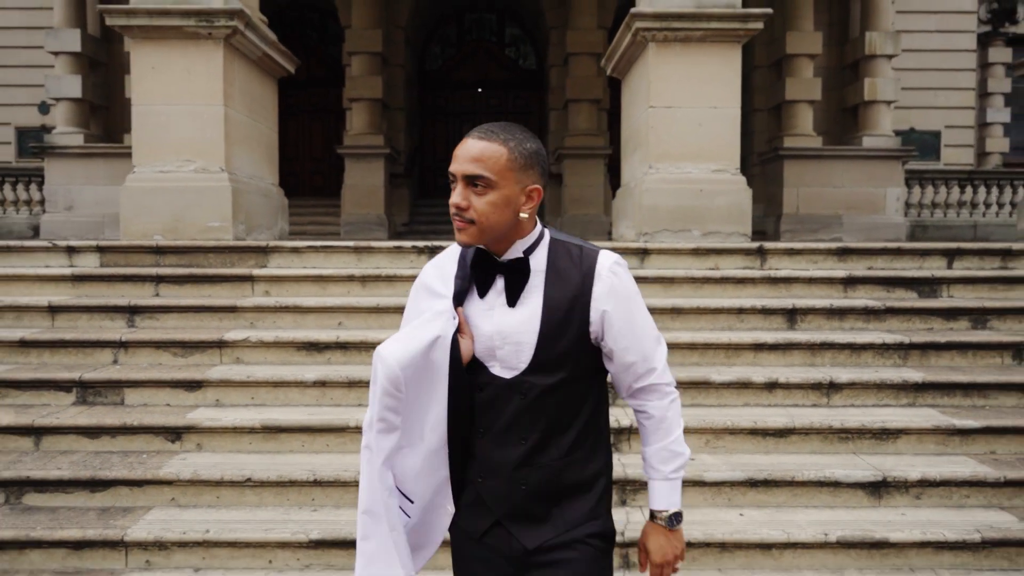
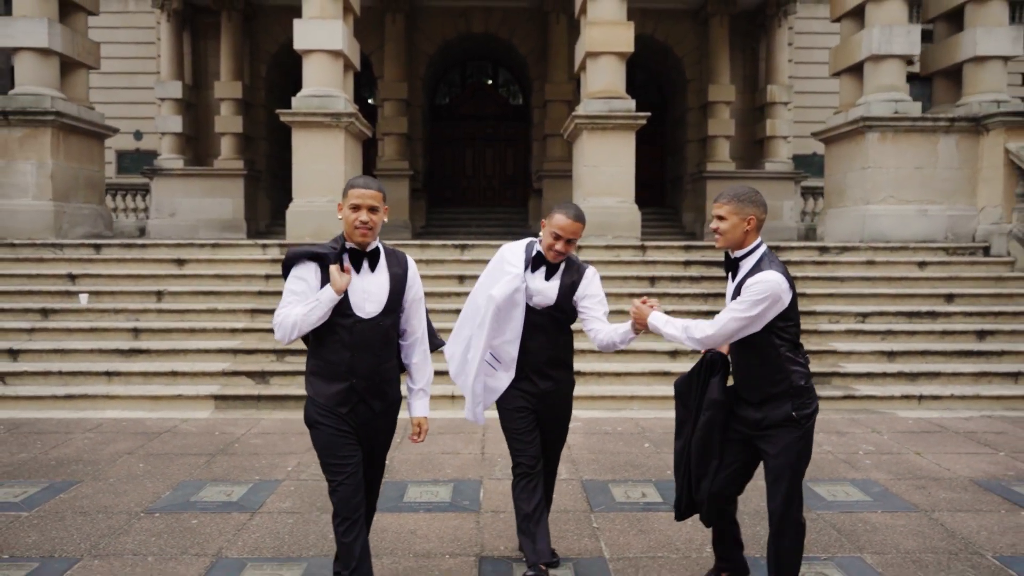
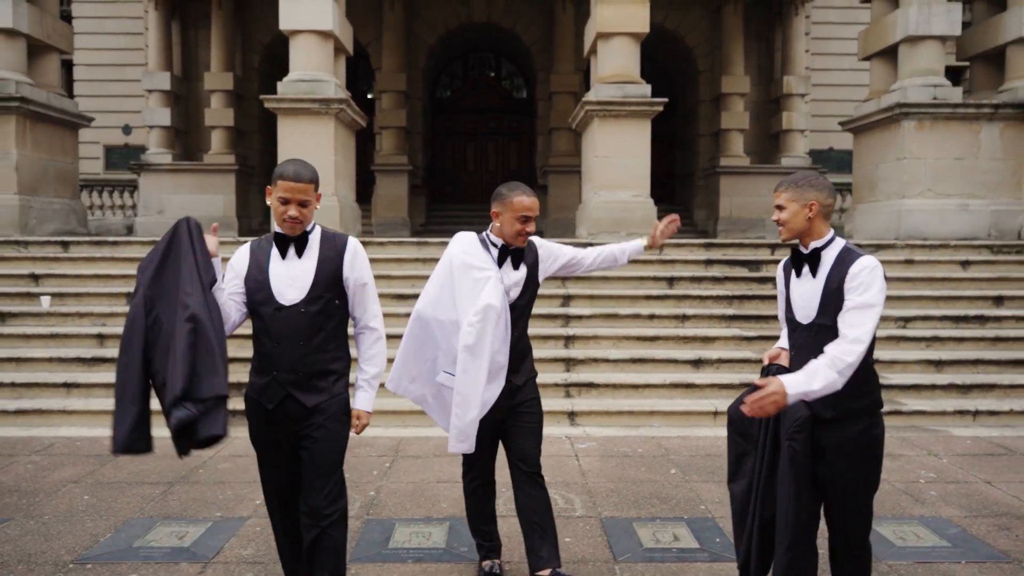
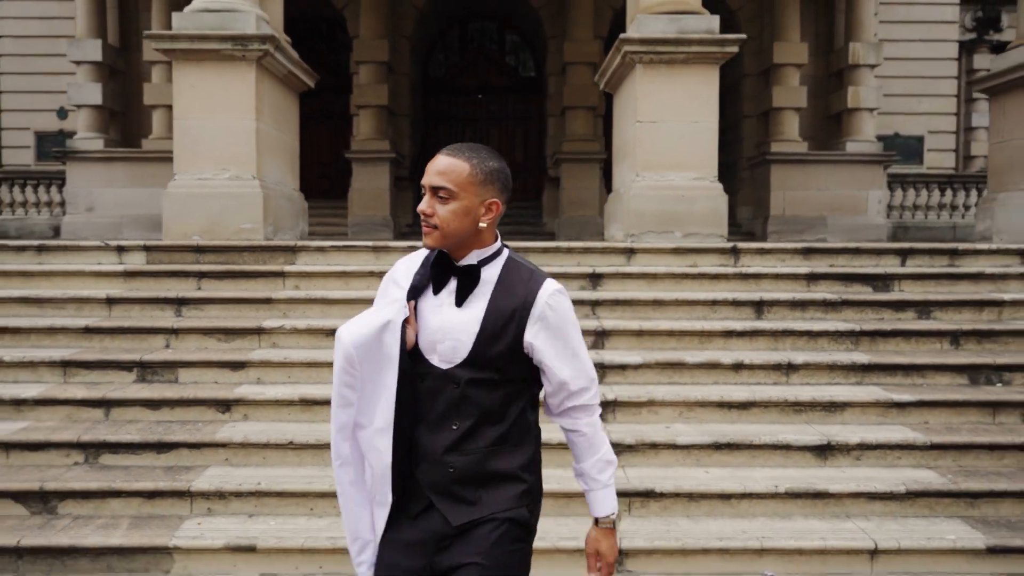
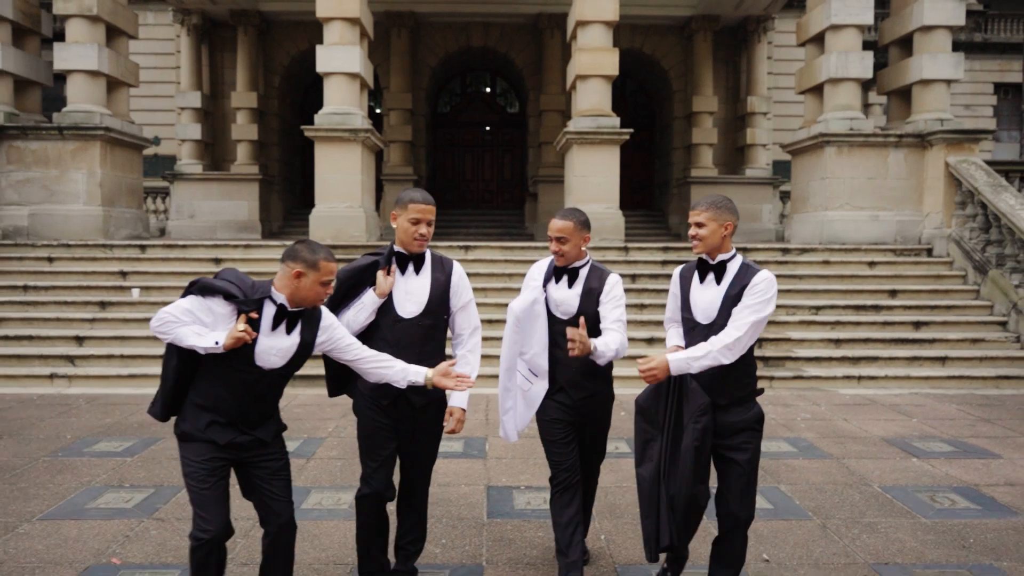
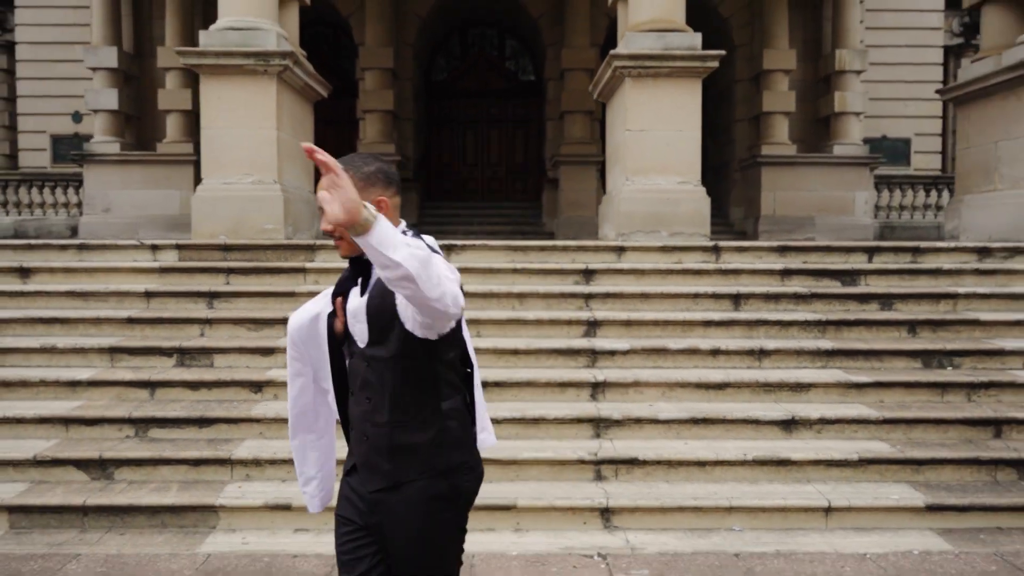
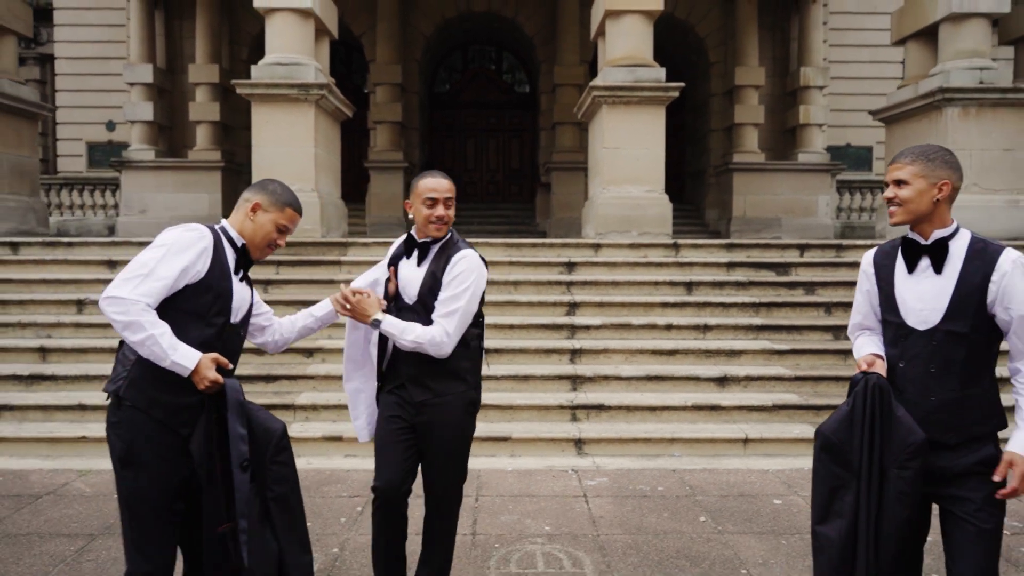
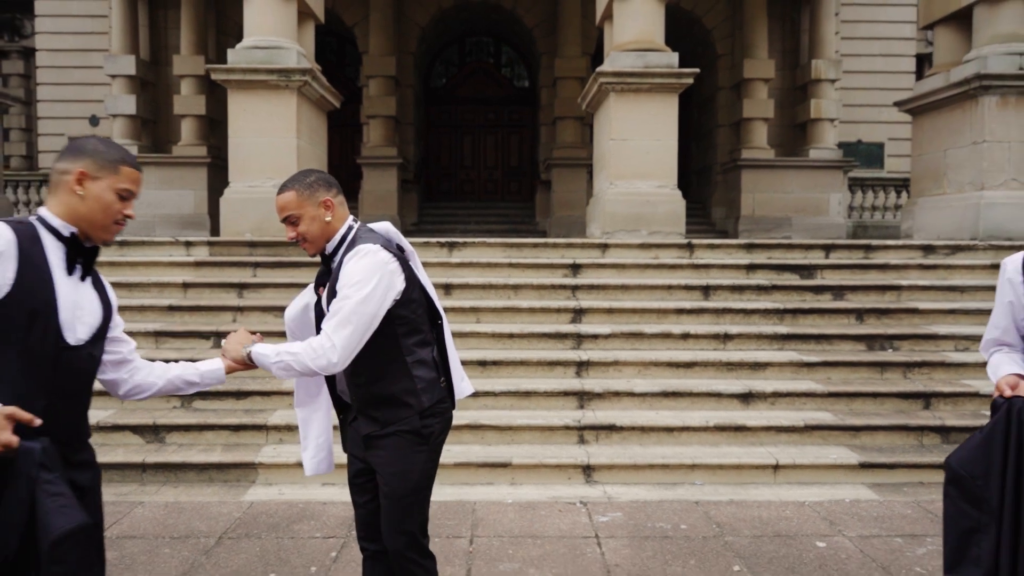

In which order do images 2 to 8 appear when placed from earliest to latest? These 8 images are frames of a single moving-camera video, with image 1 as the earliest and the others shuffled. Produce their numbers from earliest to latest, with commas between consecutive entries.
4, 6, 8, 7, 3, 2, 5
